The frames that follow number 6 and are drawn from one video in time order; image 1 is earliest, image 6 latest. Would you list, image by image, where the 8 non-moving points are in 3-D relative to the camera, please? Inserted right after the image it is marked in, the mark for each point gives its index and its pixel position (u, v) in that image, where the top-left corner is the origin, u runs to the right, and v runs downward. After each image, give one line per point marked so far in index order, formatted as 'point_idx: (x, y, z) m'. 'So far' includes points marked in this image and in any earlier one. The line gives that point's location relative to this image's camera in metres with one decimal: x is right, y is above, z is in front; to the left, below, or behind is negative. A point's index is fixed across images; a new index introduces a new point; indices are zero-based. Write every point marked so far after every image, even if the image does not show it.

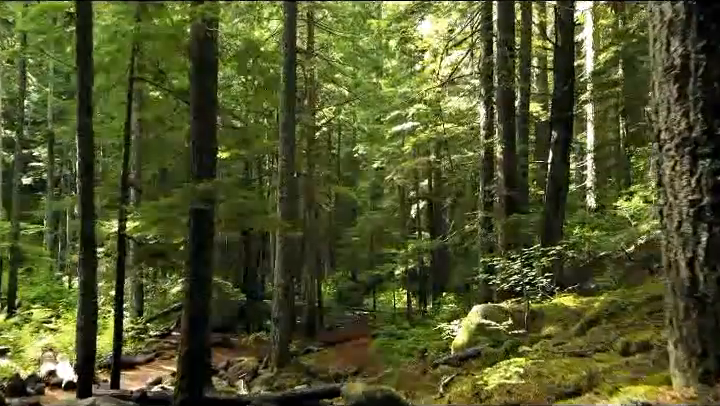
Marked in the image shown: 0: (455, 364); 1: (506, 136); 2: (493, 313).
0: (+1.5, -2.6, +8.5) m
1: (+3.8, +1.8, +14.1) m
2: (+2.3, -1.9, +9.4) m
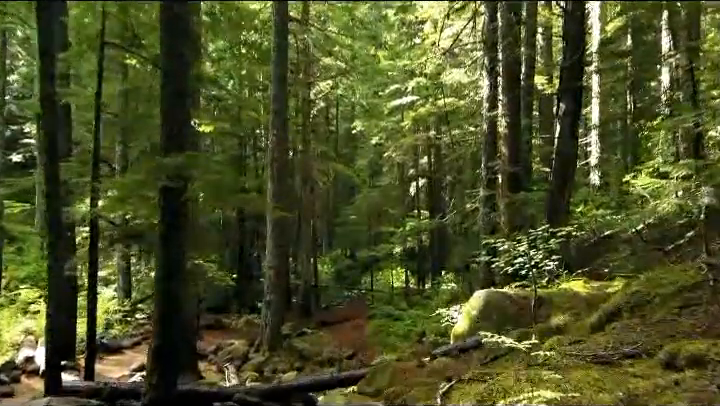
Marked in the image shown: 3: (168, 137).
0: (+1.4, -2.2, +7.8) m
1: (+3.7, +2.3, +13.2) m
2: (+2.2, -1.5, +8.7) m
3: (-2.6, +0.9, +7.2) m
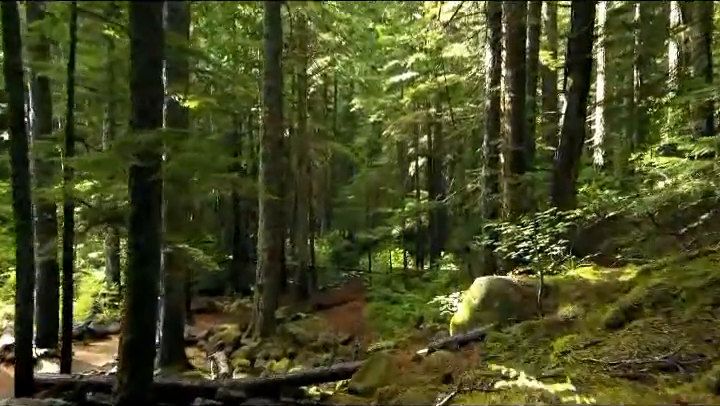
0: (+1.3, -2.0, +7.3) m
1: (+3.6, +2.8, +12.4) m
2: (+2.1, -1.2, +8.1) m
3: (-2.7, +1.1, +6.5) m
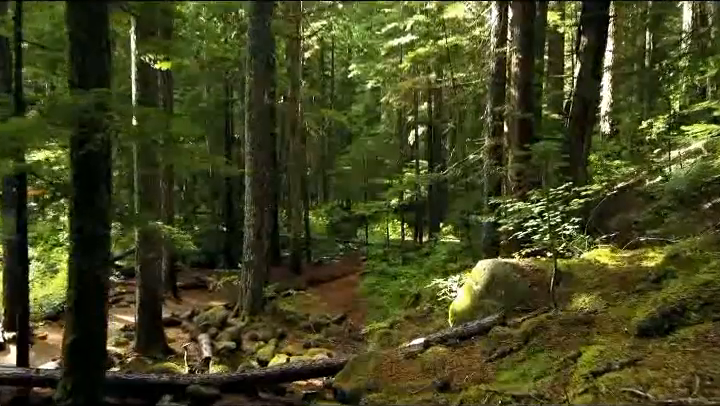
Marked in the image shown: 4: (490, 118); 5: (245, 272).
0: (+1.1, -1.7, +6.4) m
1: (+3.4, +3.4, +11.3) m
2: (+1.9, -0.9, +7.1) m
3: (-2.8, +1.4, +5.4) m
4: (+3.0, +1.9, +12.3) m
5: (-3.0, -1.8, +14.1) m
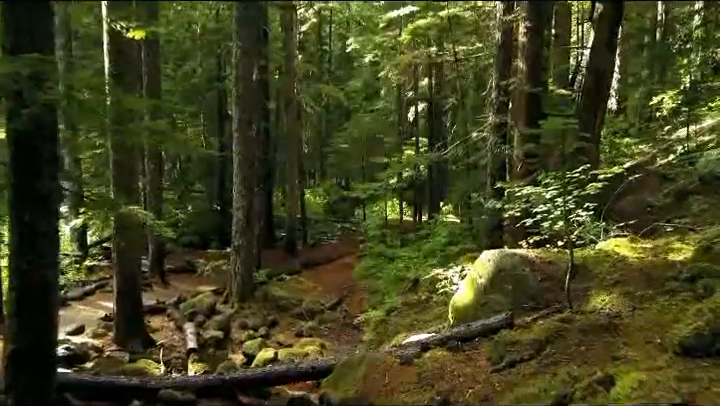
0: (+1.0, -1.5, +5.7) m
1: (+3.3, +3.7, +10.4) m
2: (+1.8, -0.7, +6.4) m
3: (-3.0, +1.5, +4.6) m
4: (+2.9, +2.3, +11.4) m
5: (-3.2, -1.3, +13.4) m
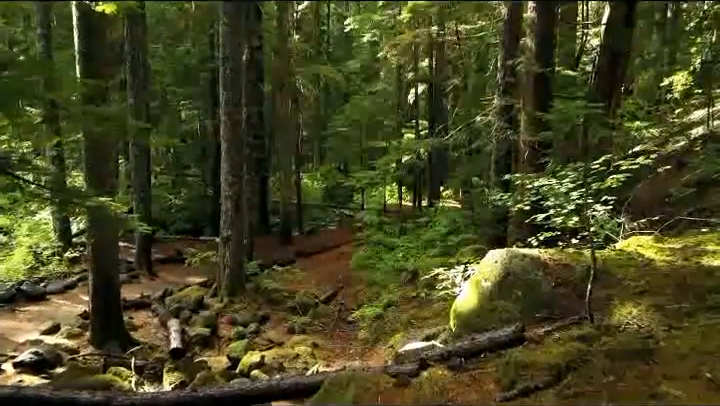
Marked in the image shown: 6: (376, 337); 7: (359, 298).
0: (+0.9, -1.5, +5.0) m
1: (+3.2, +3.9, +9.5) m
2: (+1.7, -0.6, +5.7) m
3: (-3.1, +1.5, +3.8) m
4: (+2.8, +2.6, +10.6) m
5: (-3.2, -1.1, +12.7) m
6: (+0.3, -2.6, +10.4) m
7: (0.0, -2.4, +13.3) m
